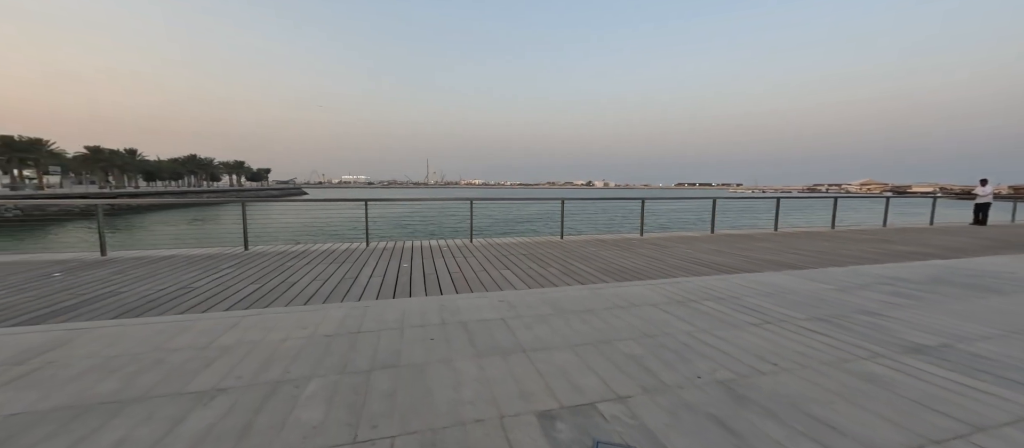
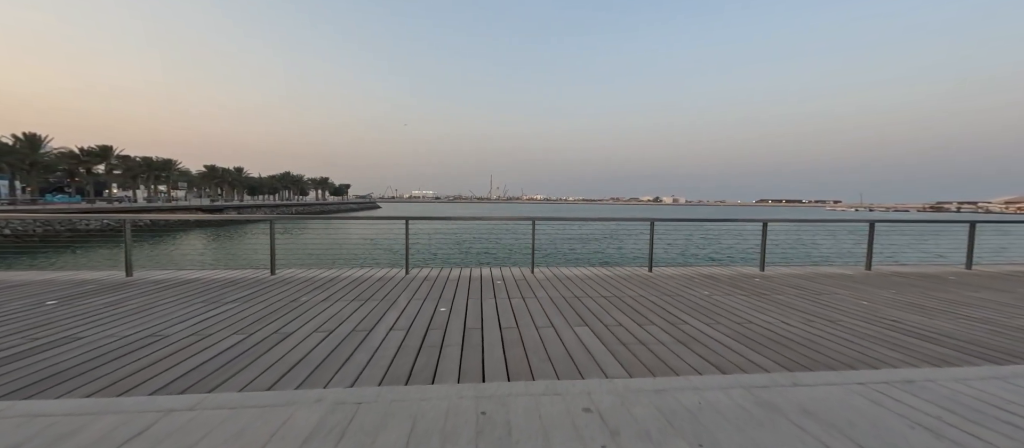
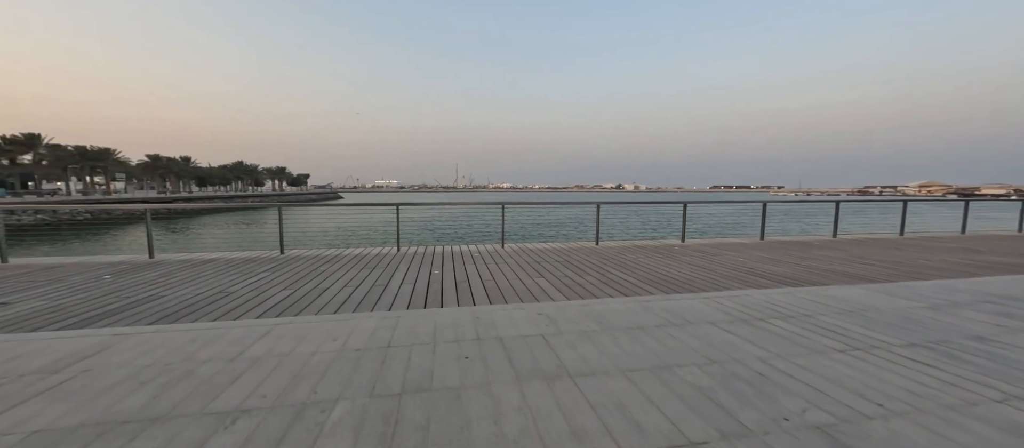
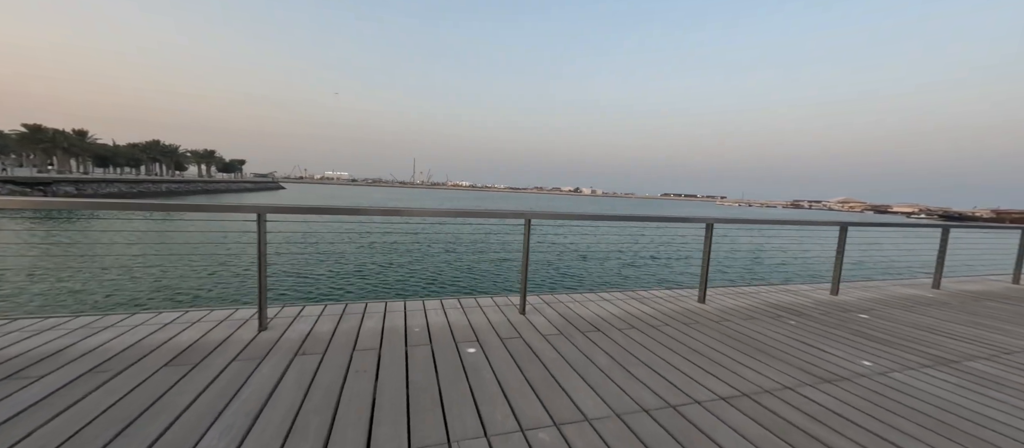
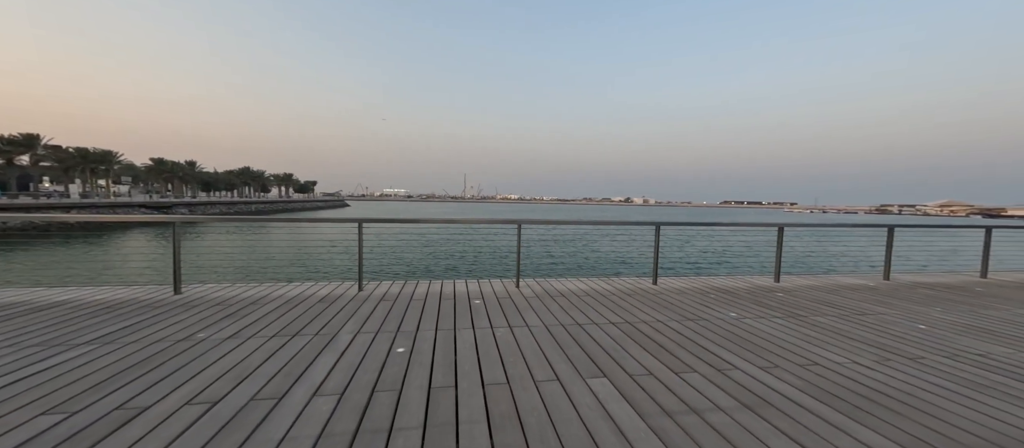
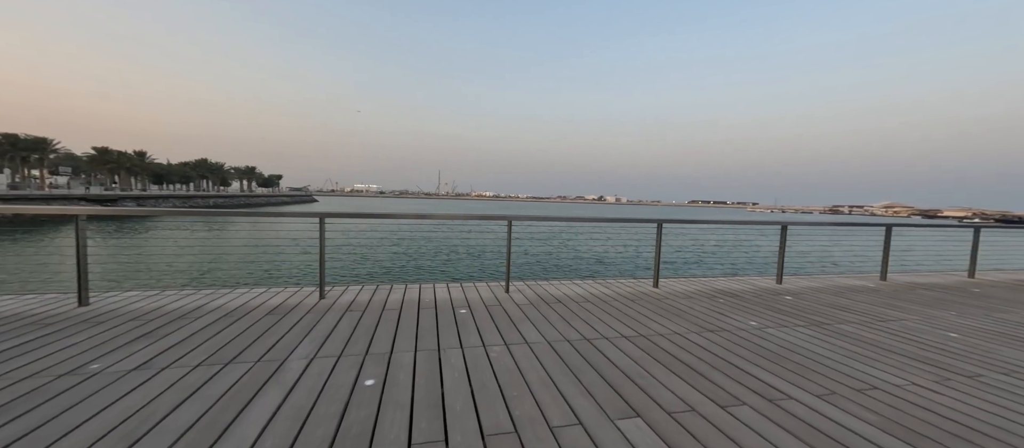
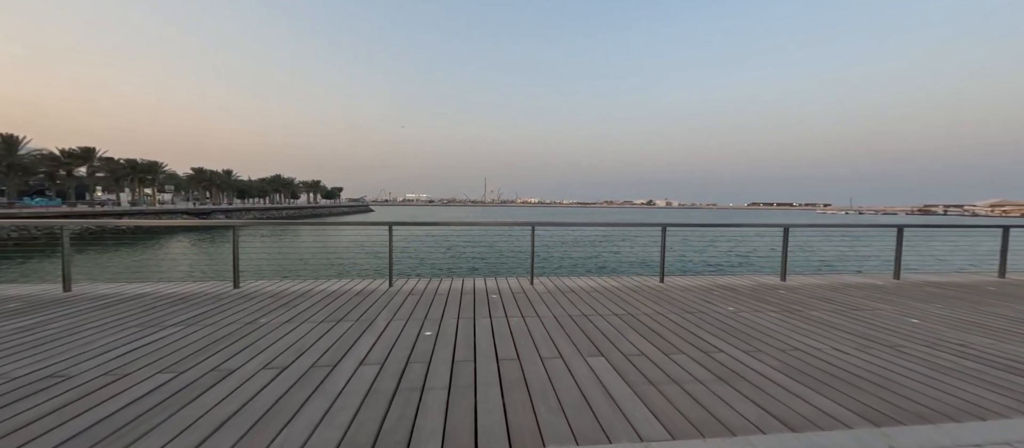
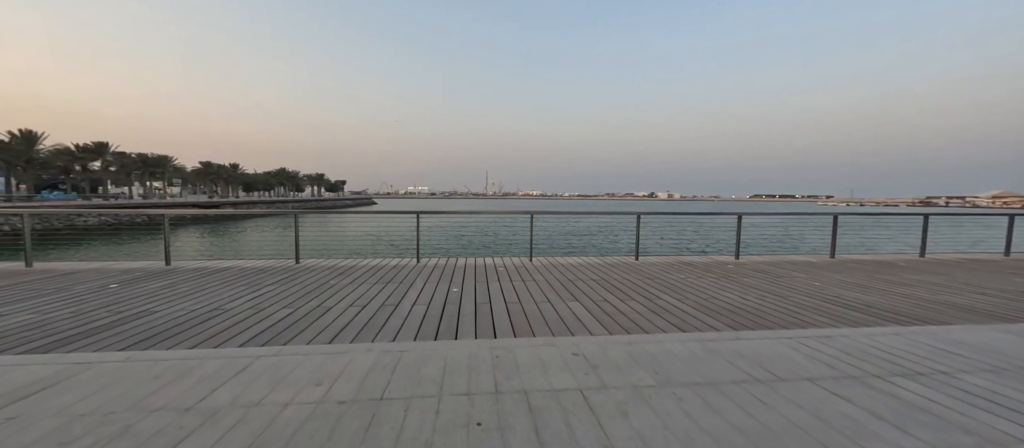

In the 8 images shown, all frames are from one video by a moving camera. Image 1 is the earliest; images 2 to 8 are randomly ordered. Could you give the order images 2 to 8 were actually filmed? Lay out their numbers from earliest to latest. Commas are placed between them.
3, 8, 2, 7, 5, 6, 4
